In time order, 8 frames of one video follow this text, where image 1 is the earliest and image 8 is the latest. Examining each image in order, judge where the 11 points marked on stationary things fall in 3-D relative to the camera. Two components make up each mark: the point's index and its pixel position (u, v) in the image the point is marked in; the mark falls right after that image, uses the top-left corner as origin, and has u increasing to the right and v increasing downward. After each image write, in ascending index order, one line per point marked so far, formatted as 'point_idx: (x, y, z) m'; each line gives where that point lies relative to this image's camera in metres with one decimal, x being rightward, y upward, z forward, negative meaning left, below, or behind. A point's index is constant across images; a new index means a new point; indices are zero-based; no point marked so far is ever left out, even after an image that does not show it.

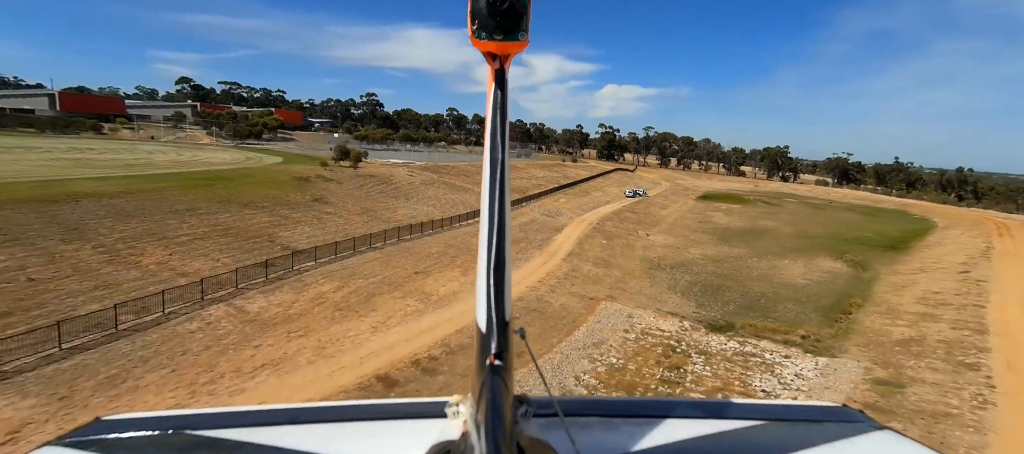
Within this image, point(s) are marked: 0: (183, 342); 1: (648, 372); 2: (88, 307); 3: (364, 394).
0: (-8.6, -3.0, +12.5) m
1: (+4.5, -4.7, +15.1) m
2: (-11.5, -2.1, +13.3) m
3: (-3.5, -4.3, +11.9) m
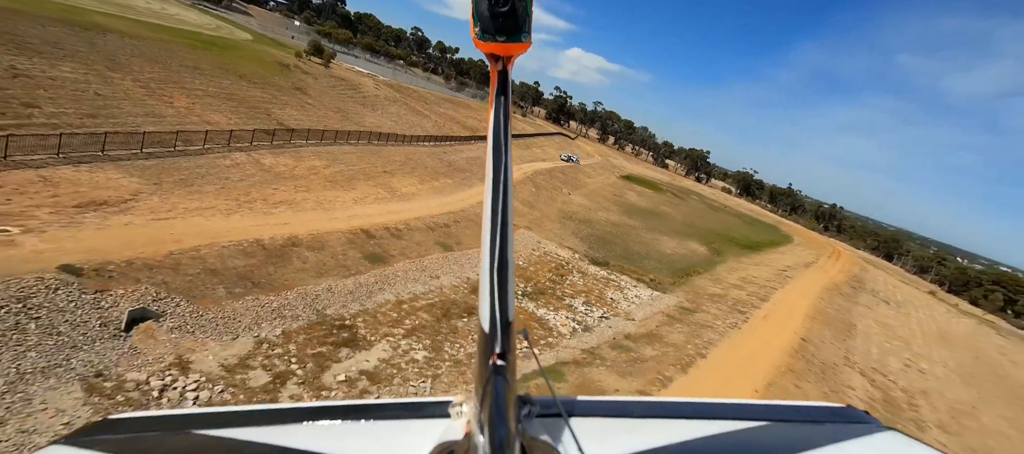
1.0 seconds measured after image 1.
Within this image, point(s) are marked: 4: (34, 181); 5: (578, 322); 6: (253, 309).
0: (-10.4, +2.1, +16.9) m
1: (+1.5, -2.2, +21.8) m
2: (-13.0, +3.6, +17.1) m
3: (-5.7, -0.4, +17.3) m
4: (-12.3, +1.4, +12.9) m
5: (+2.7, -3.7, +17.8) m
6: (-6.3, -2.0, +11.7) m
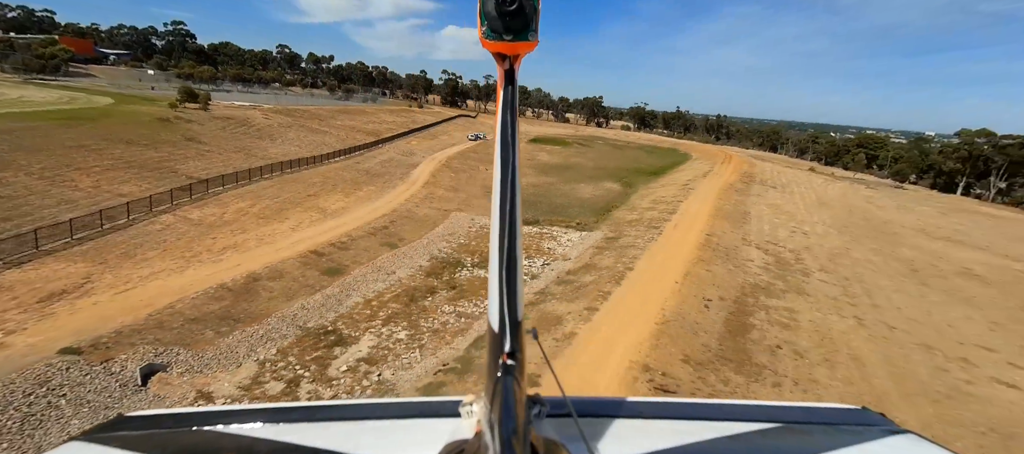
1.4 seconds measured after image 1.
0: (-13.1, -0.2, +17.3) m
1: (-1.4, -0.9, +24.1) m
2: (-16.1, +0.5, +17.0) m
3: (-8.0, -1.2, +18.5) m
4: (-14.2, -1.5, +13.2) m
5: (+0.7, -2.1, +20.5) m
6: (-7.4, -3.1, +13.0) m
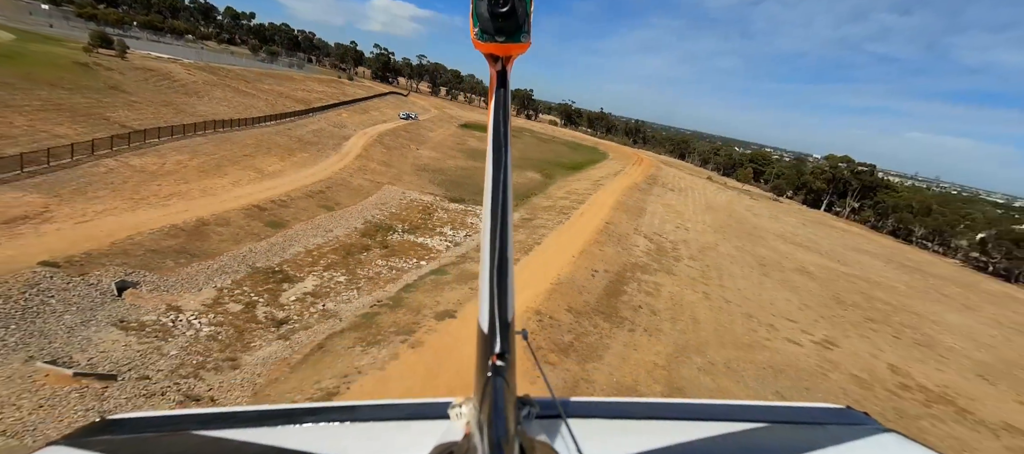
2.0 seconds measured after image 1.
0: (-16.1, +2.0, +18.3) m
1: (-5.7, +0.8, +27.0) m
2: (-18.9, +2.9, +17.5) m
3: (-11.3, +0.7, +20.3) m
4: (-16.5, +0.7, +14.1) m
5: (-3.1, -0.7, +23.7) m
6: (-9.9, -1.4, +15.1) m
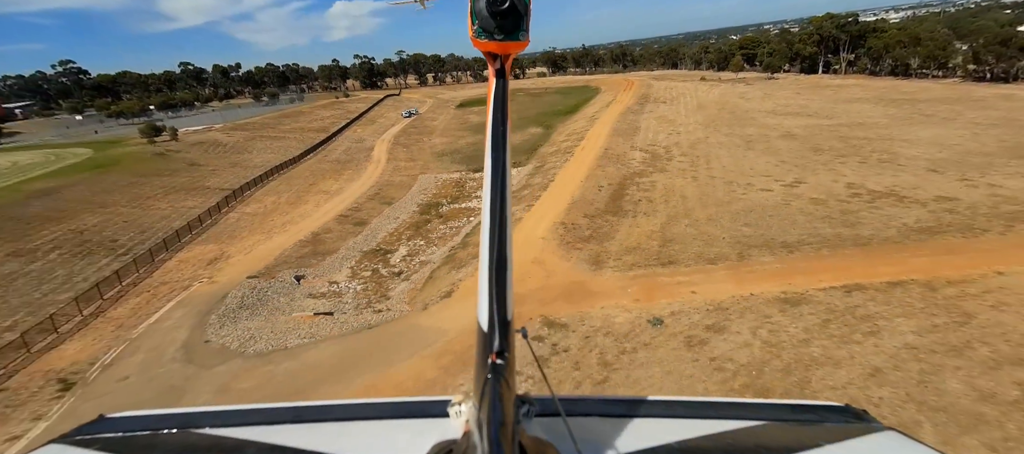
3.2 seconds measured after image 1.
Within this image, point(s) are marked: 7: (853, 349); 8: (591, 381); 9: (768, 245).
0: (-15.1, +0.1, +25.6) m
1: (-4.5, +2.8, +33.5) m
2: (-18.1, +0.1, +24.9) m
3: (-10.1, +0.5, +27.3) m
4: (-15.4, -1.6, +21.5) m
5: (-1.7, +1.9, +30.2) m
6: (-8.4, -1.6, +22.1) m
7: (+9.5, -3.3, +12.8) m
8: (+2.1, -4.1, +12.3) m
9: (+10.9, -0.7, +19.7) m
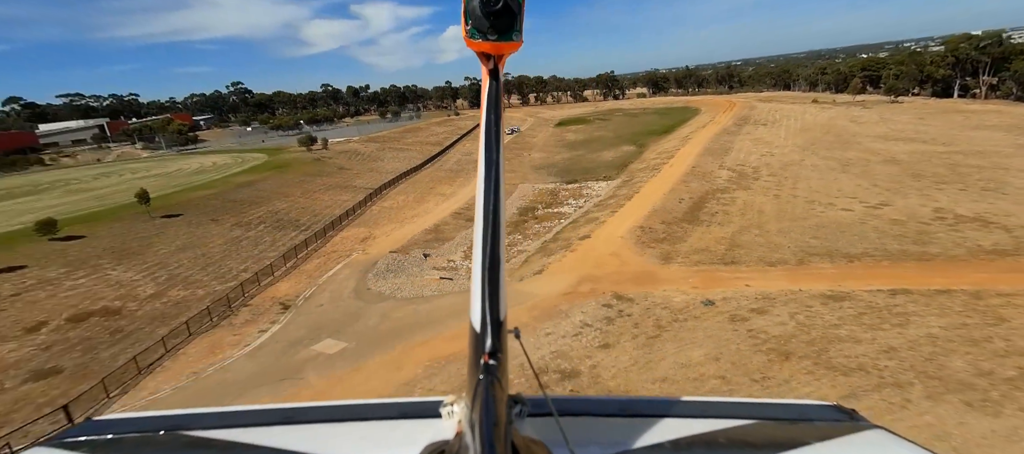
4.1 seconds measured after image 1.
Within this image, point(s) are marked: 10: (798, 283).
0: (-9.4, +0.9, +32.6) m
1: (+2.8, +2.5, +38.4) m
2: (-12.4, +1.1, +32.6) m
3: (-4.1, +0.8, +33.4) m
4: (-10.5, -0.7, +28.6) m
5: (+4.8, +1.6, +34.6) m
6: (-3.6, -1.1, +27.9) m
7: (+12.0, -3.5, +15.2) m
8: (+4.7, -3.8, +16.2) m
9: (+15.0, -1.3, +21.8) m
10: (+12.0, -2.4, +19.4) m
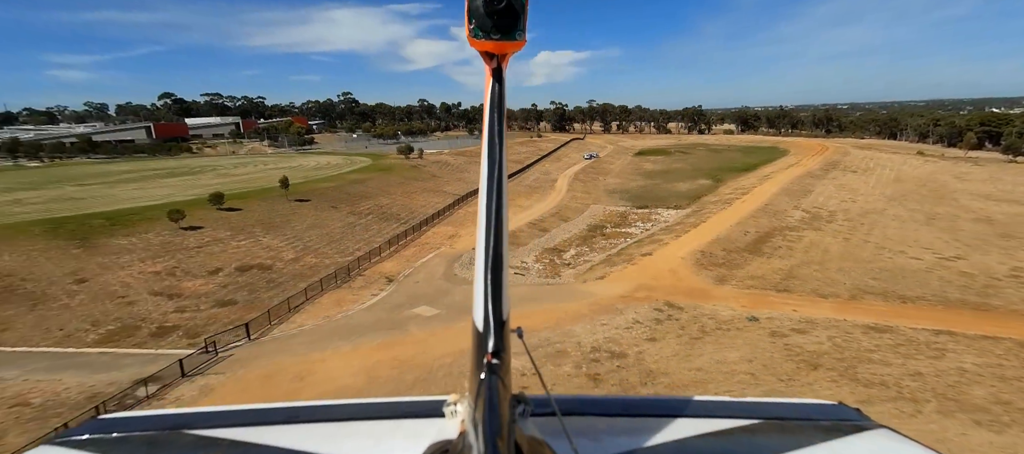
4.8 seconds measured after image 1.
0: (-3.7, +0.8, +37.2) m
1: (+9.2, +0.8, +41.1) m
2: (-6.7, +1.3, +37.6) m
3: (+1.6, +0.1, +37.2) m
4: (-5.6, -0.4, +33.3) m
5: (+10.6, -0.1, +37.0) m
6: (+1.1, -1.5, +31.6) m
7: (+14.3, -4.8, +16.6) m
8: (+7.1, -4.4, +18.6) m
9: (+18.4, -3.3, +22.7) m
10: (+15.0, -3.9, +20.8) m
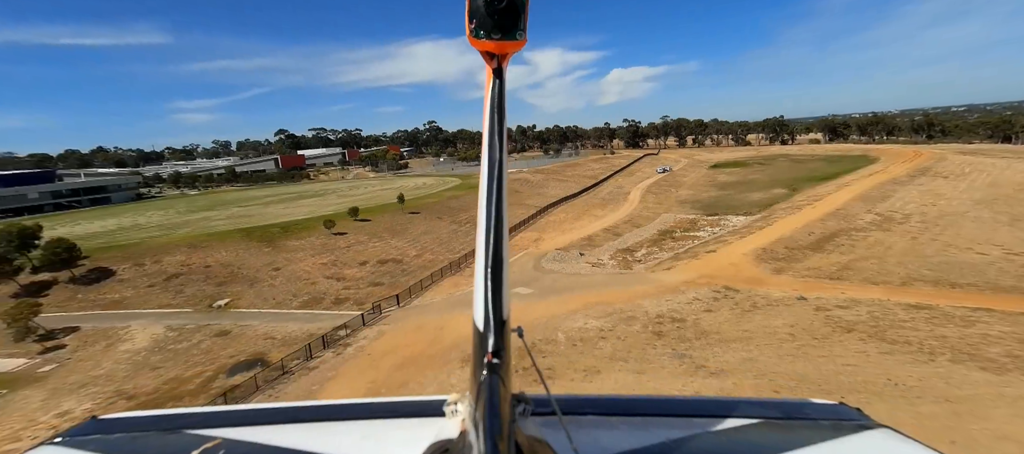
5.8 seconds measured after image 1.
0: (+3.4, +0.2, +42.8) m
1: (+16.8, +0.3, +44.7) m
2: (+0.5, +0.6, +43.7) m
3: (+8.6, -0.4, +41.9) m
4: (+0.9, -0.9, +39.3) m
5: (+17.5, -0.5, +40.4) m
6: (+7.2, -1.8, +36.4) m
7: (+17.9, -4.2, +19.4) m
8: (+11.2, -4.0, +22.6) m
9: (+22.9, -2.9, +24.9) m
10: (+19.3, -3.5, +23.4) m
